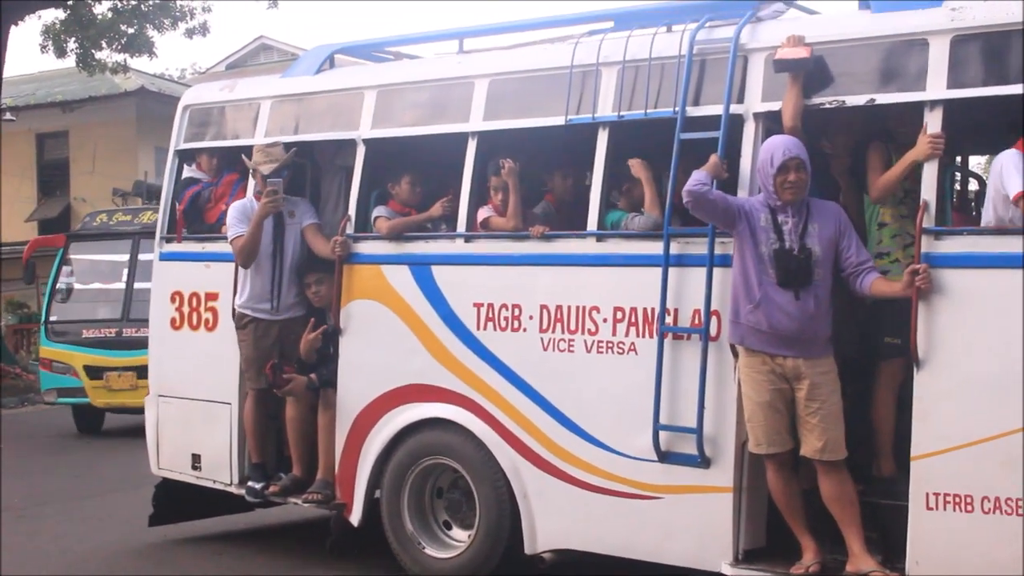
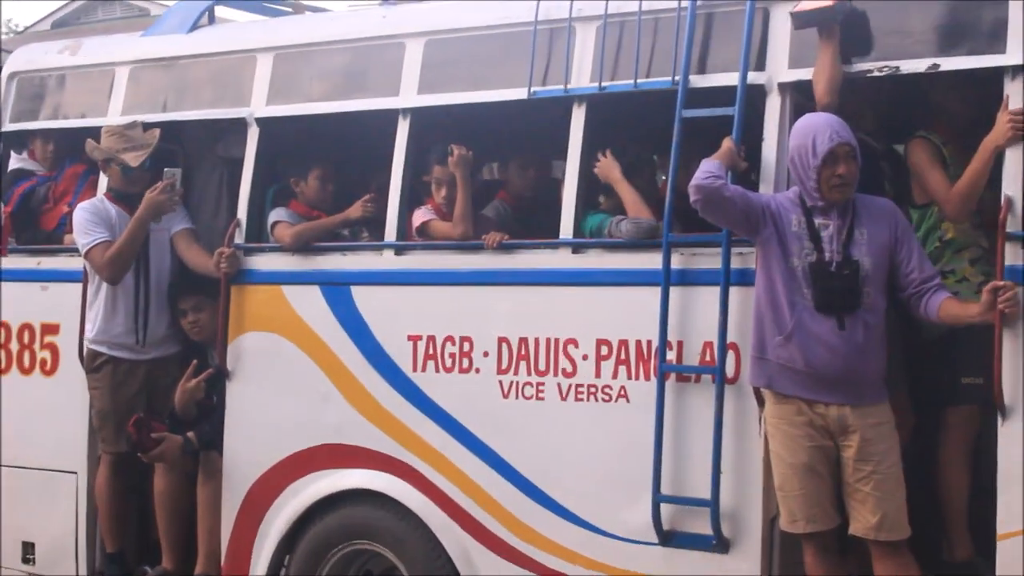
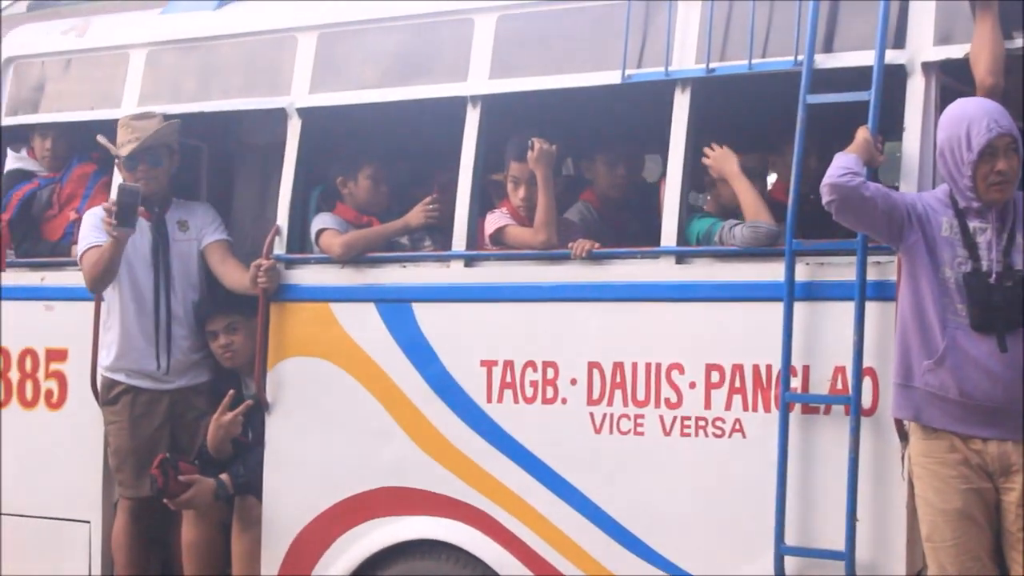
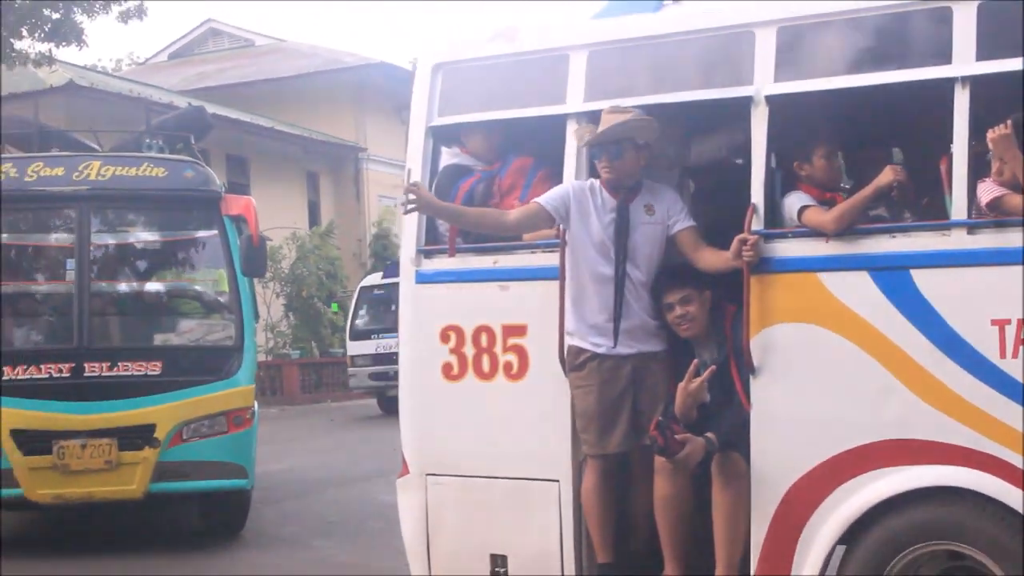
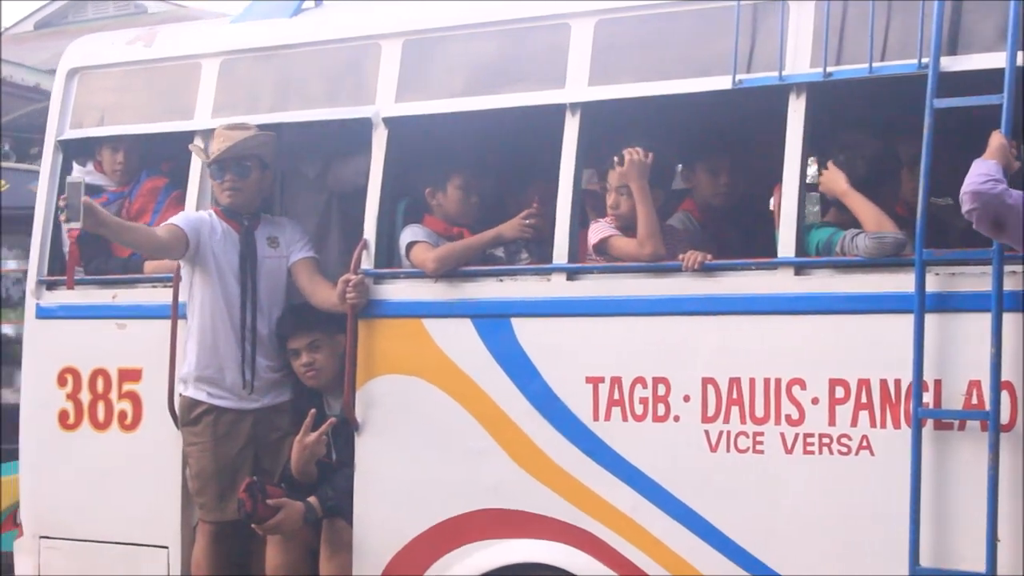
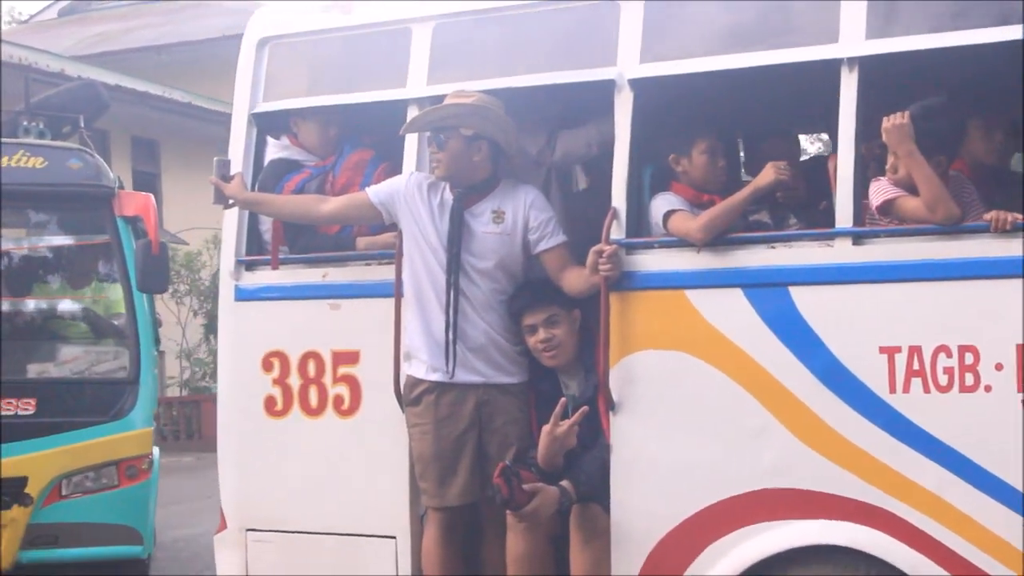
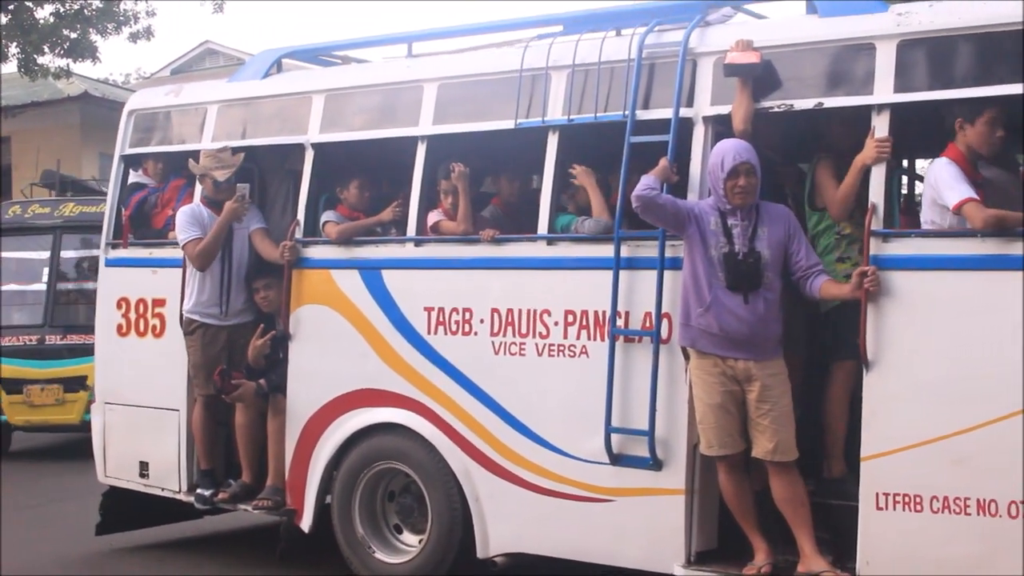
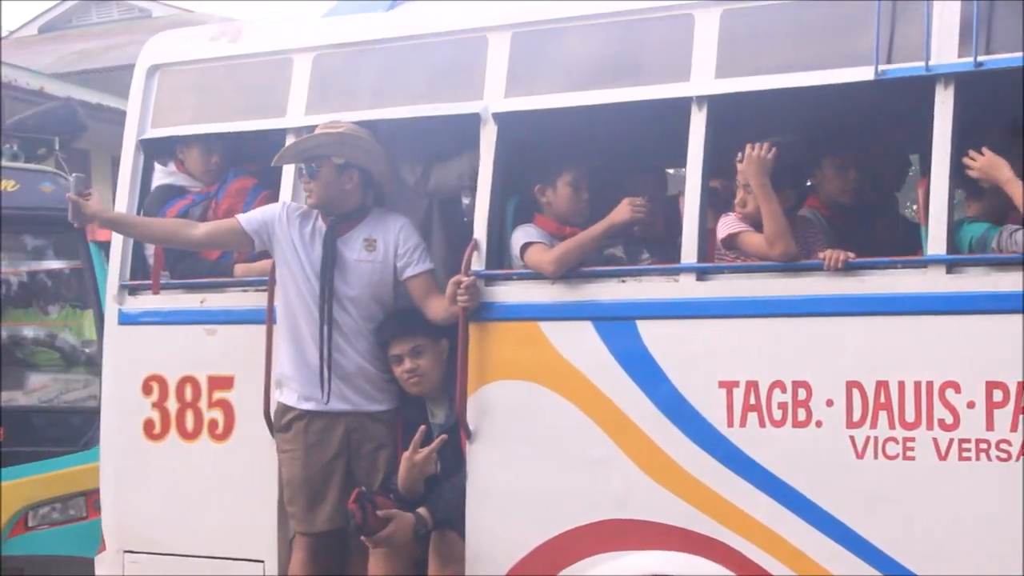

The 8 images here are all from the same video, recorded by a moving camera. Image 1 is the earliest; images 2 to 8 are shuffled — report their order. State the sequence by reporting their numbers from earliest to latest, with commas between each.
7, 2, 3, 5, 8, 6, 4
